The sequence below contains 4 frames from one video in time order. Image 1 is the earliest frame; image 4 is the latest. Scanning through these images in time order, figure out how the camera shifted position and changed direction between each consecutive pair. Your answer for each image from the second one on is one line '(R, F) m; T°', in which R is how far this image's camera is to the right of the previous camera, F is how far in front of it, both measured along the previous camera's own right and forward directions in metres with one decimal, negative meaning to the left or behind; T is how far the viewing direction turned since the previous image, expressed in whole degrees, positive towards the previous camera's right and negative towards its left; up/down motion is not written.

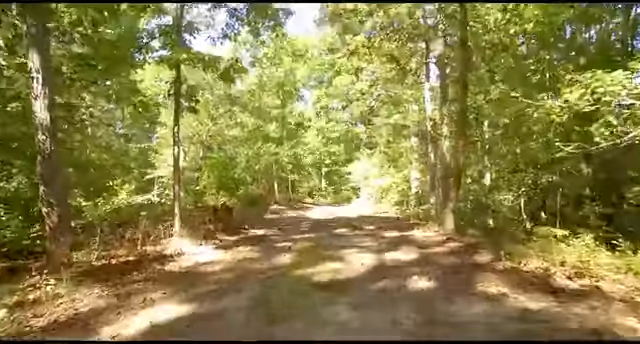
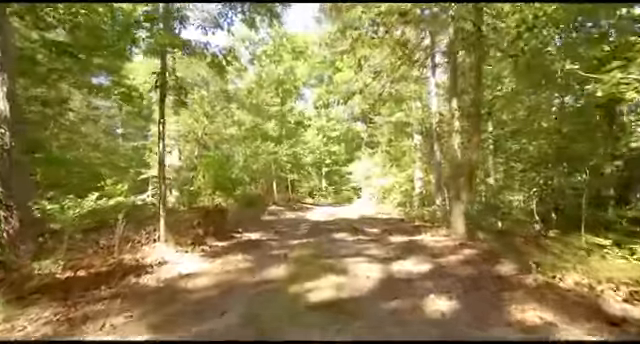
(0.0, +1.0) m; 0°
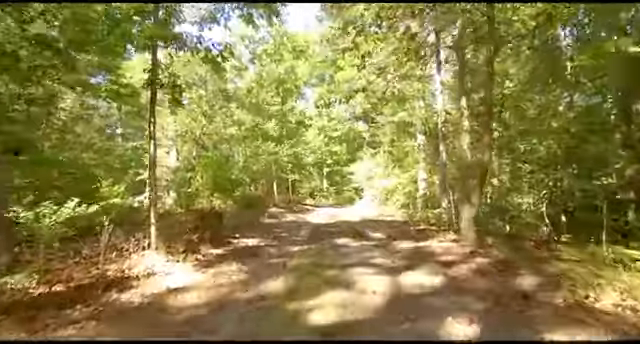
(0.0, +0.6) m; 0°
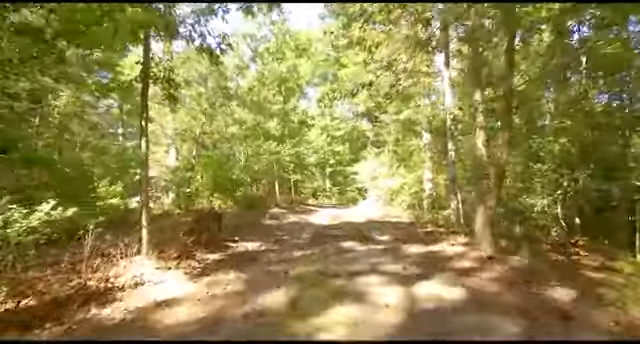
(-0.1, +0.7) m; 0°
